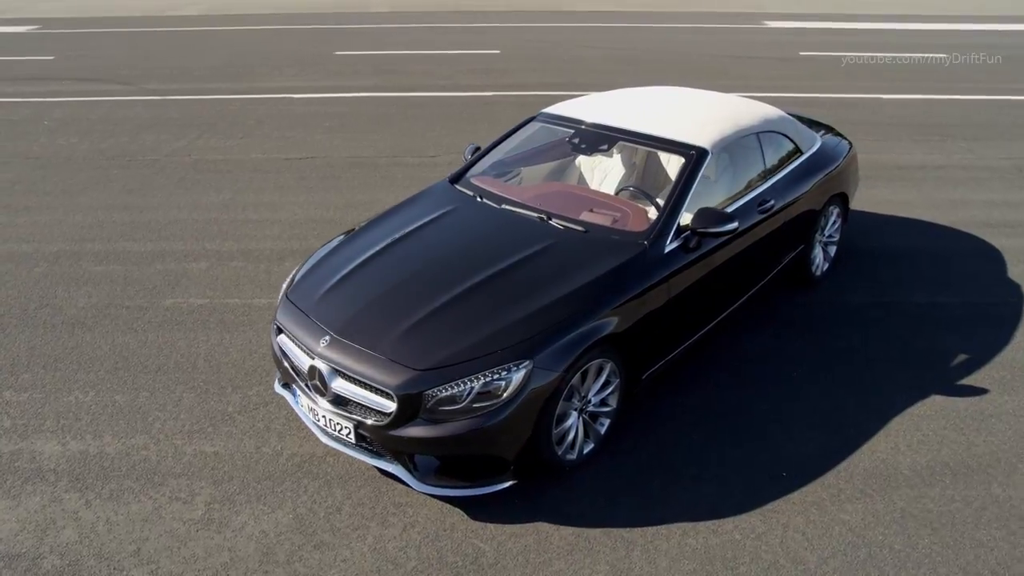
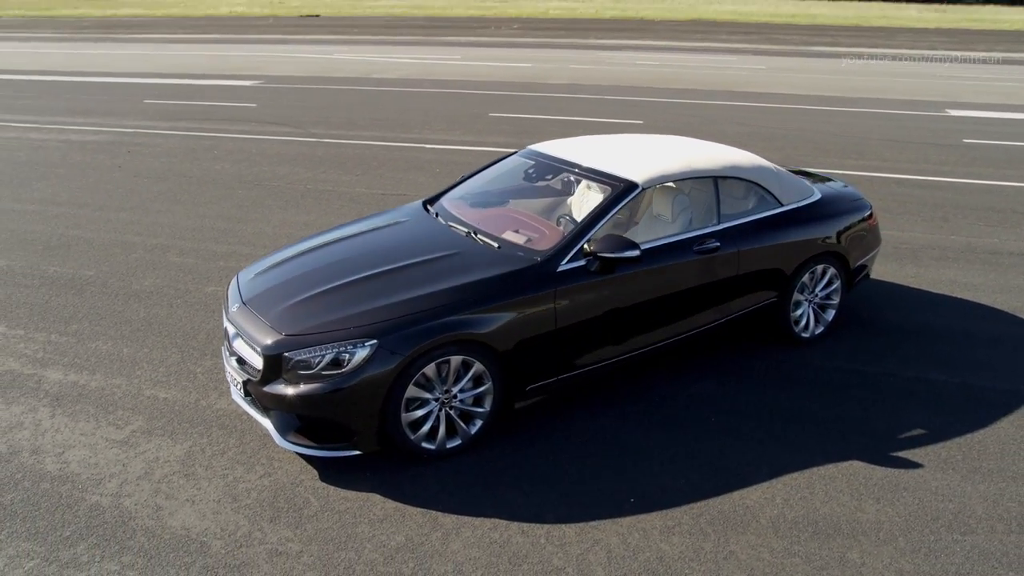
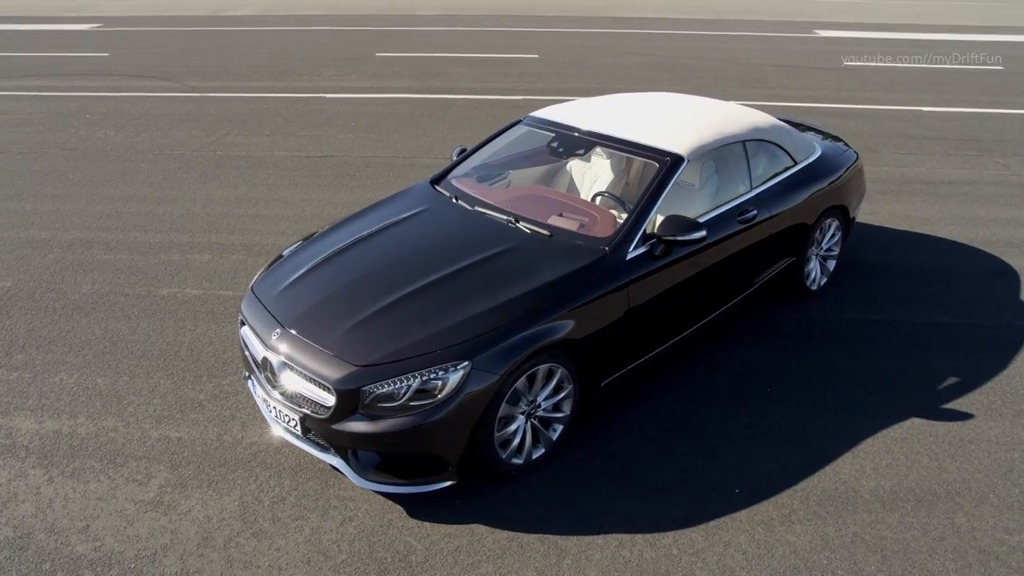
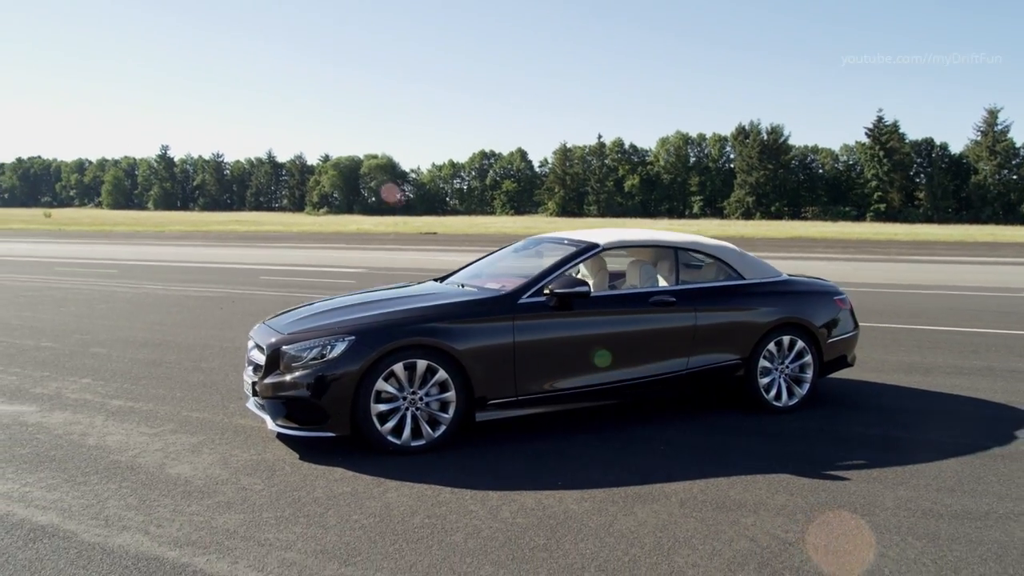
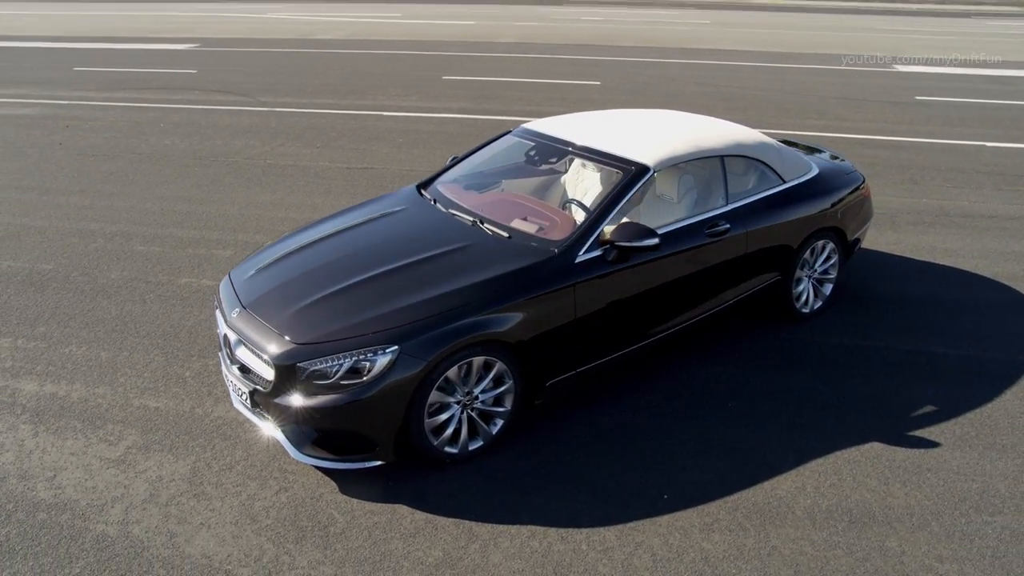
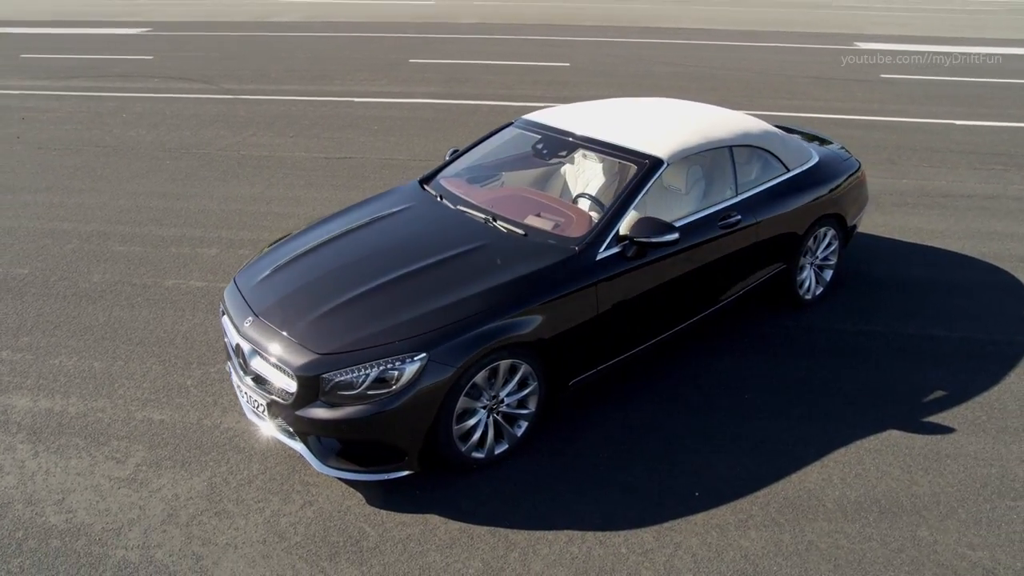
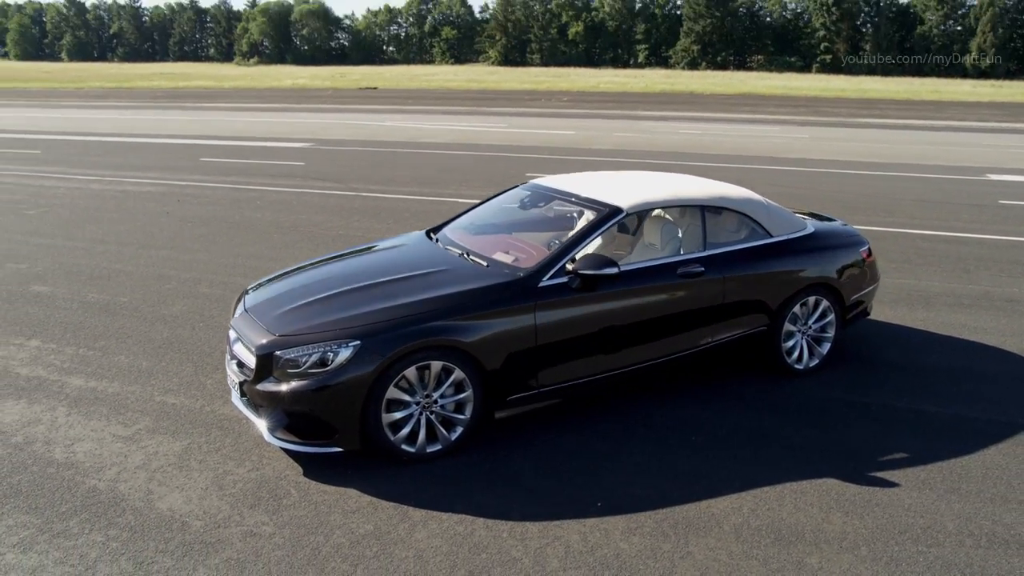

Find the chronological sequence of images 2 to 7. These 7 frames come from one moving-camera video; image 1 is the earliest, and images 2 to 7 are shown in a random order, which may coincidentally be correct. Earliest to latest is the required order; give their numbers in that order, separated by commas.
3, 6, 5, 2, 7, 4
